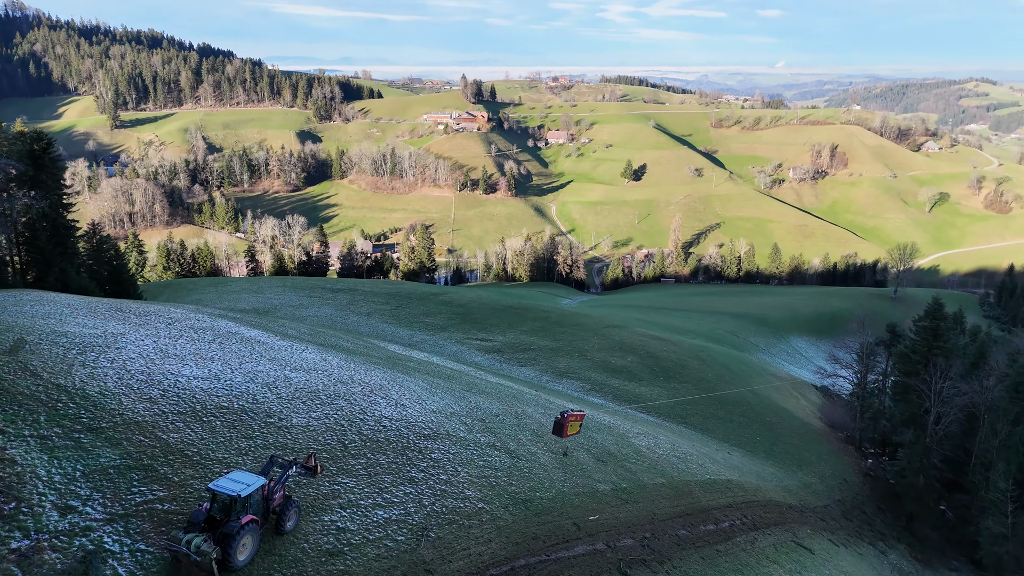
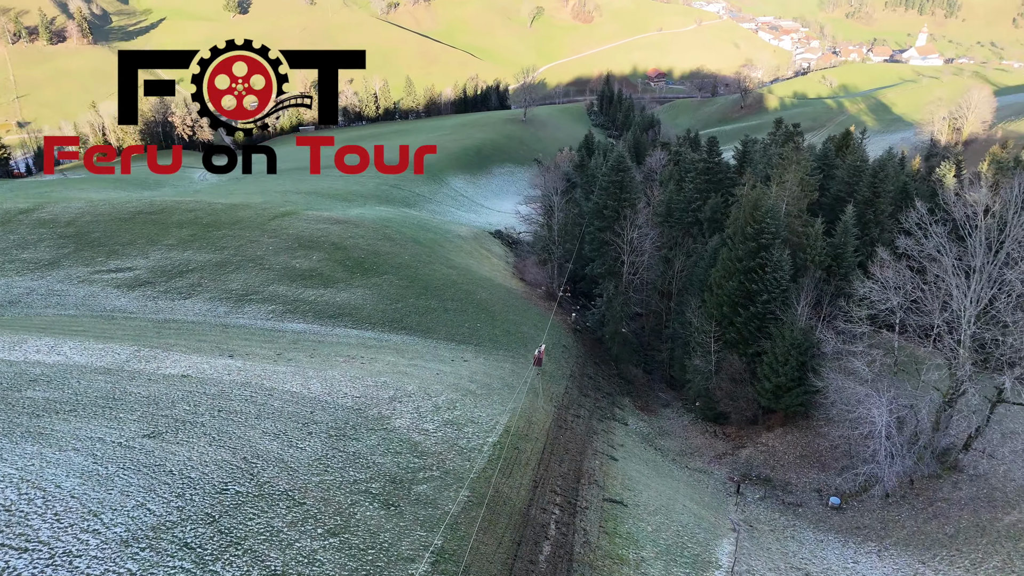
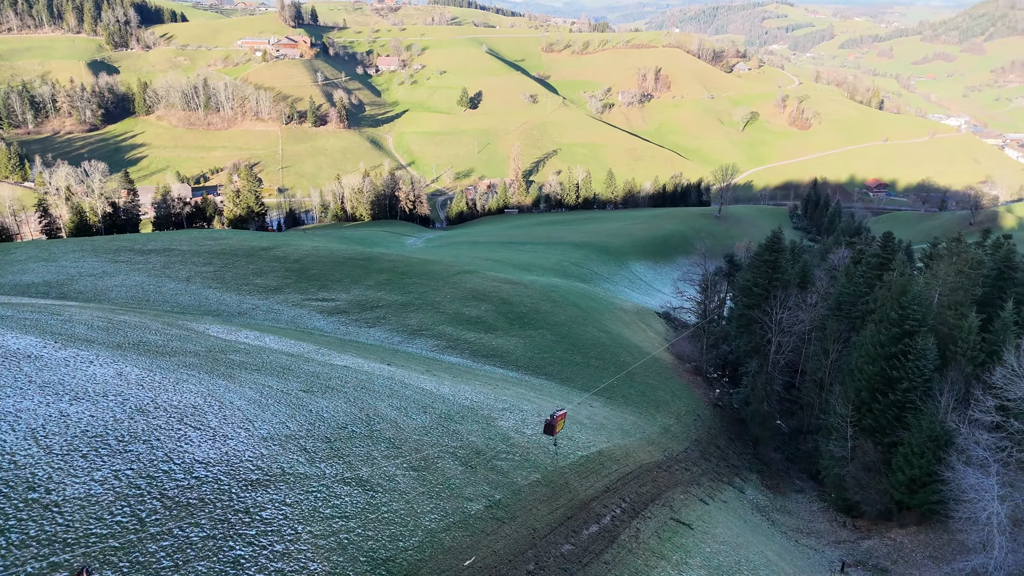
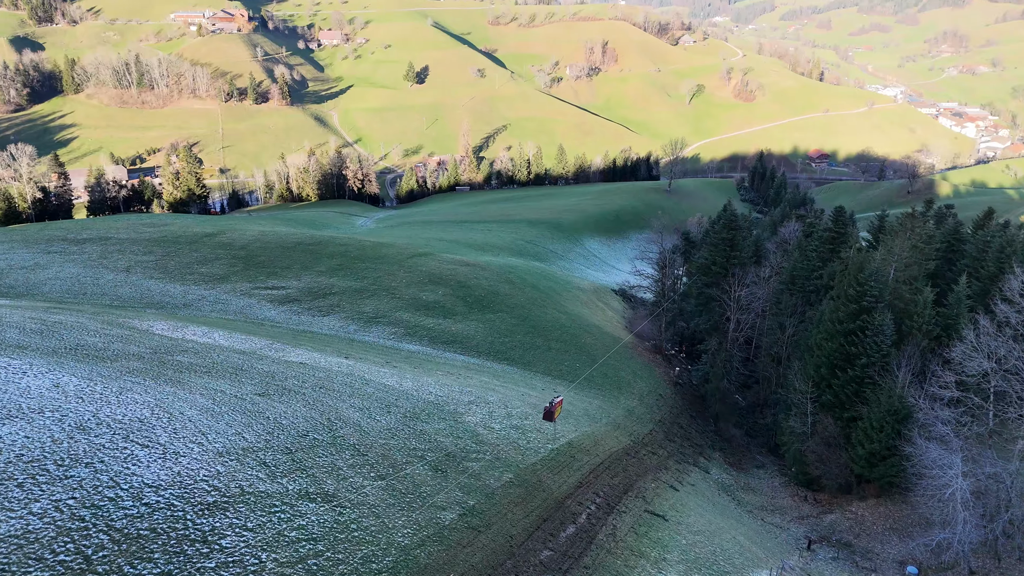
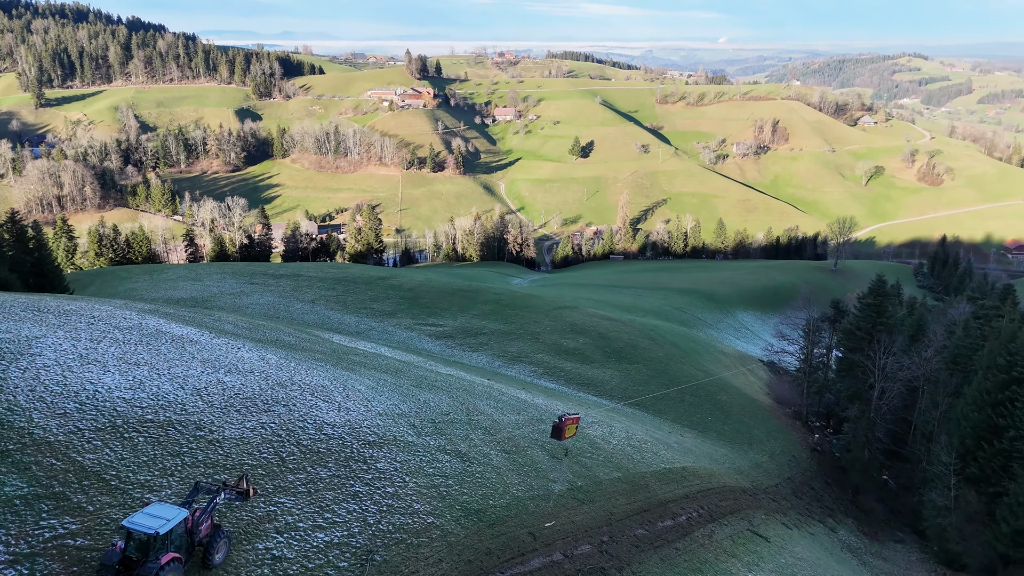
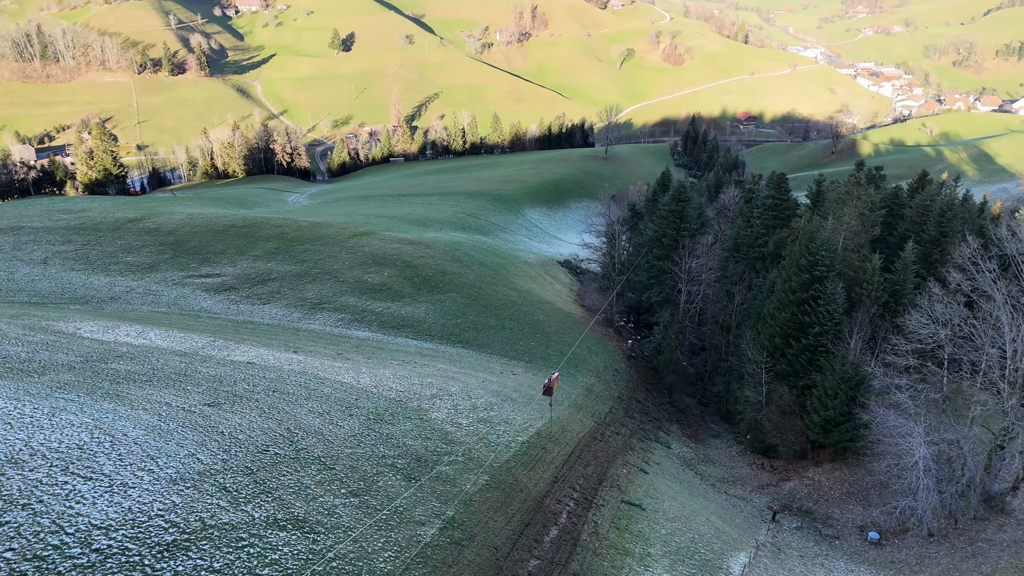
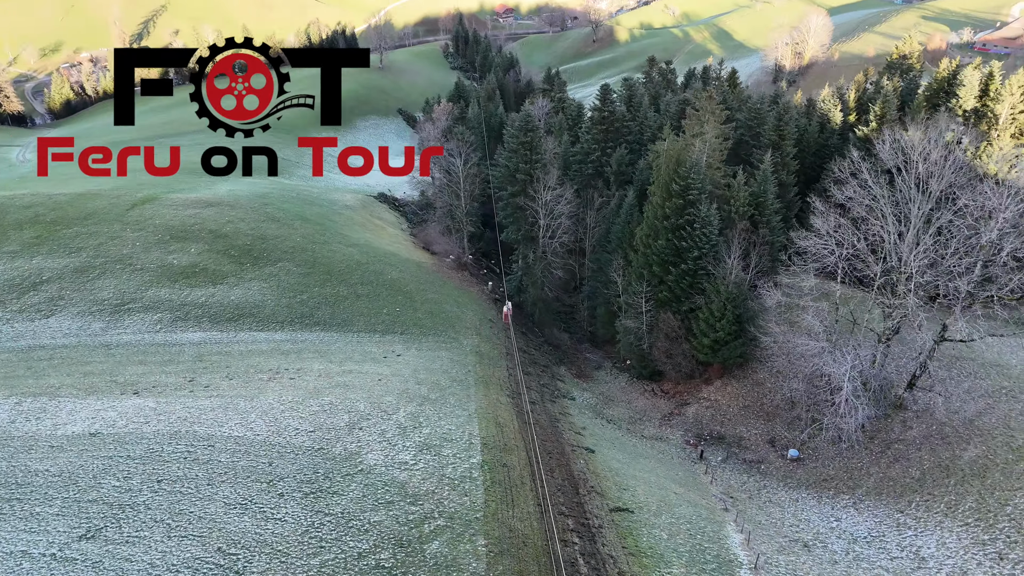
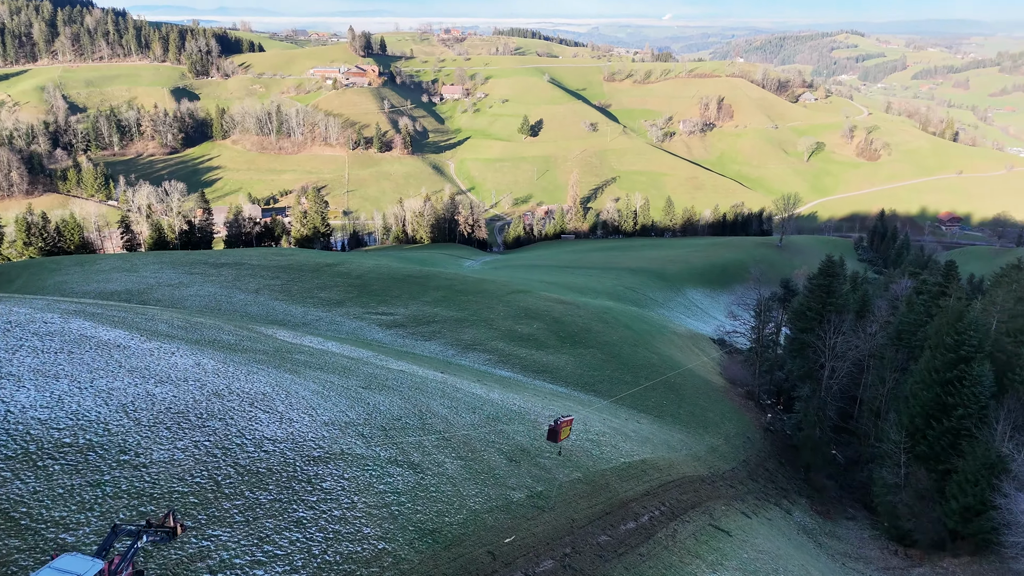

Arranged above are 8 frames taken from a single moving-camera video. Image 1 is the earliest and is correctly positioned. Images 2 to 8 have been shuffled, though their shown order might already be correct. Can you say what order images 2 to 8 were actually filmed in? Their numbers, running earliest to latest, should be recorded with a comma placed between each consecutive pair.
5, 8, 3, 4, 6, 2, 7
